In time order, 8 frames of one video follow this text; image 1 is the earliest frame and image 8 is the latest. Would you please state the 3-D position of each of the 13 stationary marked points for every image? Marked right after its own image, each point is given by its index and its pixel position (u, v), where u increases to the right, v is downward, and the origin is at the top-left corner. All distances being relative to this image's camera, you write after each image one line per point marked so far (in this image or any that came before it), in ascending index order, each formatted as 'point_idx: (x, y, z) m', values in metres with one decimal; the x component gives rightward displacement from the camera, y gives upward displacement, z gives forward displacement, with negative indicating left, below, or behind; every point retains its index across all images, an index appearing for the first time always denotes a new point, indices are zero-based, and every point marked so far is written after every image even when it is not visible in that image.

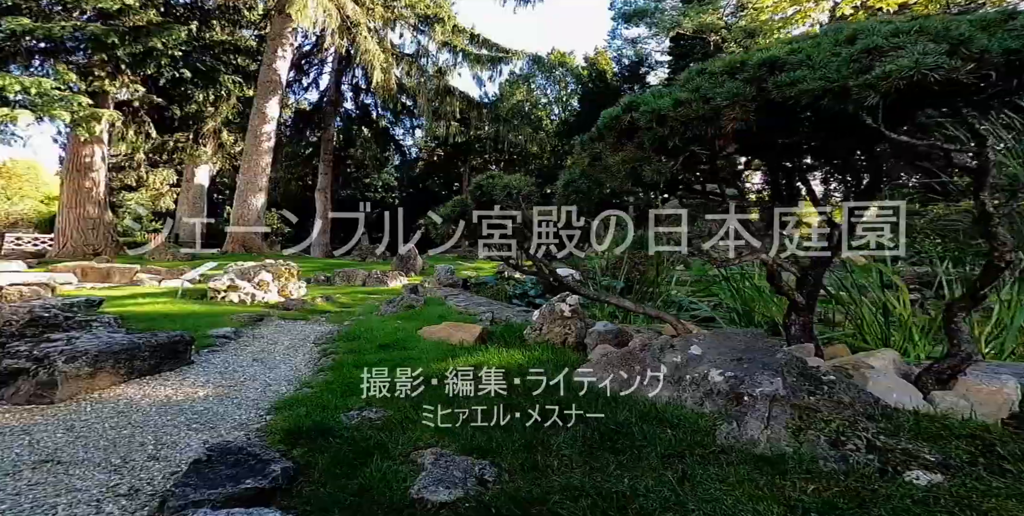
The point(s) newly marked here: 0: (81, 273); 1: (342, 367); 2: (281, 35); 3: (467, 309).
0: (-7.0, -0.2, +9.7) m
1: (-1.0, -0.7, +3.7) m
2: (-6.0, +5.7, +15.4) m
3: (-0.4, -0.5, +5.7) m
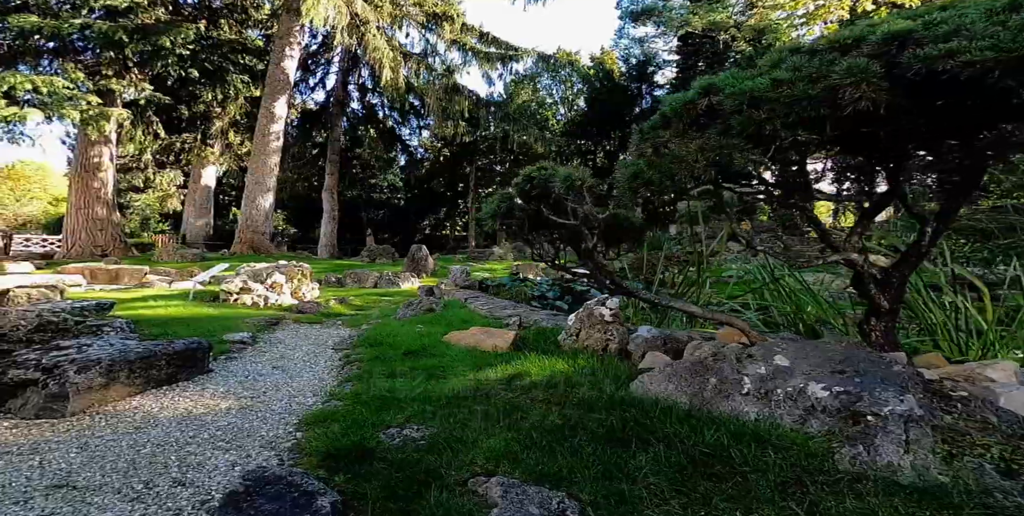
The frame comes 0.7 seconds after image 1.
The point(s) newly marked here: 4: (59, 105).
0: (-6.7, -0.3, +9.5) m
1: (-0.8, -0.7, +3.5) m
2: (-5.8, +5.7, +15.3) m
3: (-0.2, -0.5, +5.5) m
4: (-8.2, +2.7, +10.8) m
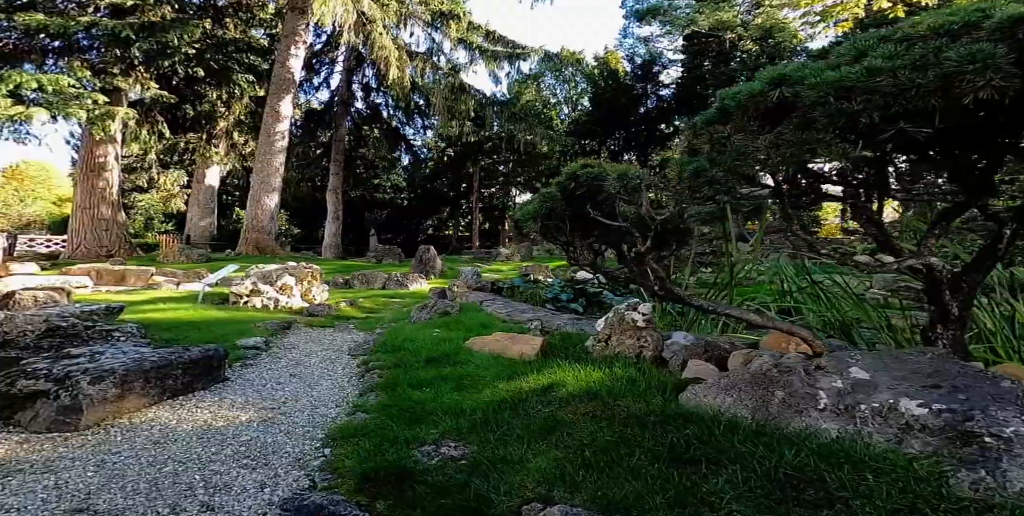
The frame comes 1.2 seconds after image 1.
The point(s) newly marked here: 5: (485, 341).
0: (-6.5, -0.3, +9.4) m
1: (-0.6, -0.7, +3.3) m
2: (-5.6, +5.7, +15.1) m
3: (0.0, -0.5, +5.3) m
4: (-8.0, +2.7, +10.7) m
5: (-0.2, -0.6, +4.1) m
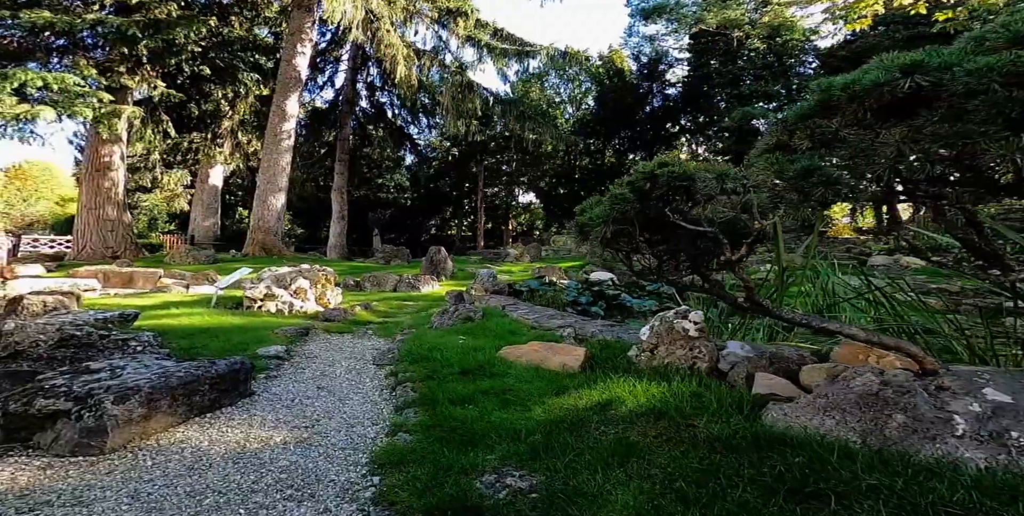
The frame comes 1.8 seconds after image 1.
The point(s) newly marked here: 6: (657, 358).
0: (-6.3, -0.3, +9.2) m
1: (-0.4, -0.7, +3.1) m
2: (-5.3, +5.7, +14.9) m
3: (+0.2, -0.6, +5.1) m
4: (-7.8, +2.7, +10.5) m
5: (+0.1, -0.6, +3.9) m
6: (+0.8, -0.6, +3.3) m
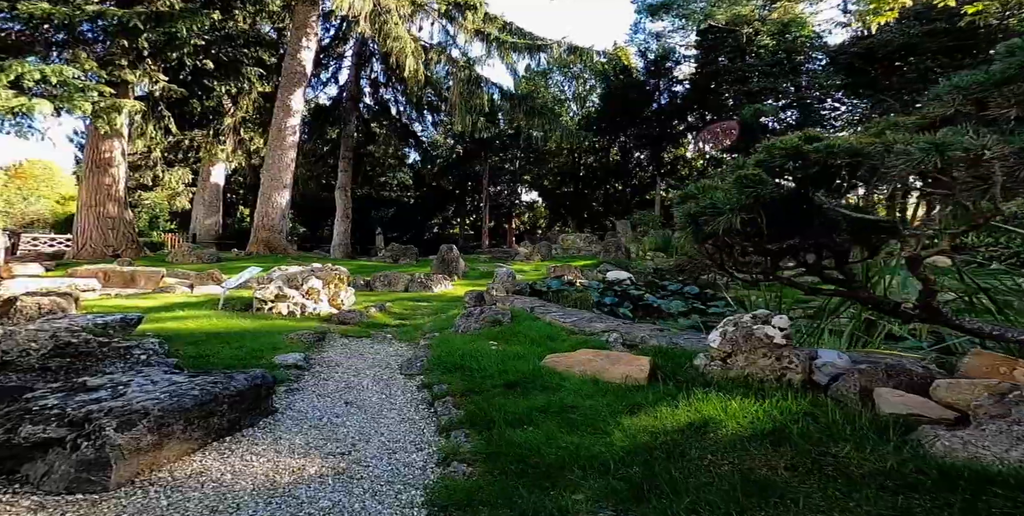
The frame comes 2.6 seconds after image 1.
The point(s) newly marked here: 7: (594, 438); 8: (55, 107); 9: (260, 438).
0: (-6.0, -0.3, +8.8) m
1: (-0.1, -0.7, +2.7) m
2: (-5.0, +5.7, +14.5) m
3: (+0.5, -0.5, +4.7) m
4: (-7.5, +2.7, +10.1) m
5: (+0.3, -0.6, +3.5) m
6: (+1.1, -0.5, +2.9) m
7: (+0.3, -0.7, +2.3) m
8: (-7.6, +2.5, +10.0) m
9: (-1.0, -0.7, +2.4) m
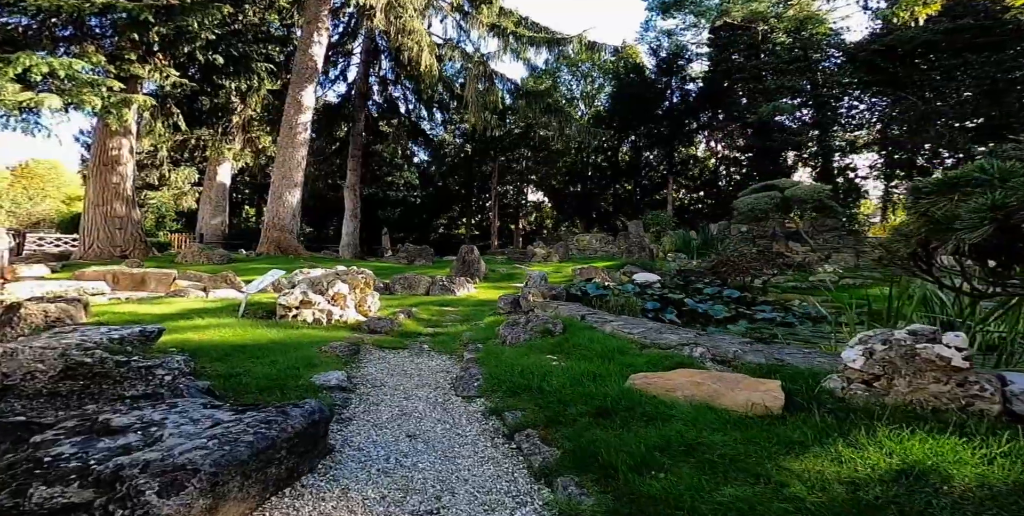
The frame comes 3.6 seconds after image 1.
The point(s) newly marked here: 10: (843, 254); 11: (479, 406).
0: (-5.5, -0.3, +8.3) m
1: (+0.3, -0.8, +2.2) m
2: (-4.5, +5.7, +14.0) m
3: (+0.9, -0.6, +4.2) m
4: (-7.0, +2.7, +9.6) m
5: (+0.8, -0.6, +3.0) m
6: (+1.5, -0.6, +2.4) m
7: (+0.7, -0.7, +1.8) m
8: (-7.2, +2.5, +9.5) m
9: (-0.6, -0.8, +1.9) m
10: (+8.6, +0.1, +15.7) m
11: (-0.2, -0.8, +3.3) m
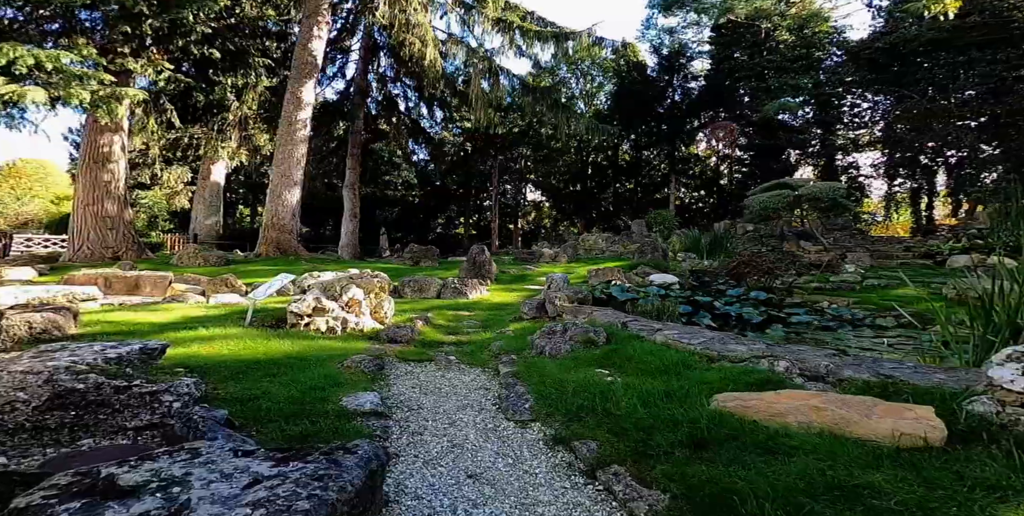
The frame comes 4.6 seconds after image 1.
0: (-5.3, -0.3, +7.8) m
1: (+0.6, -0.8, +1.8) m
2: (-4.4, +5.6, +13.5) m
3: (+1.2, -0.6, +3.7) m
4: (-6.8, +2.7, +9.1) m
5: (+1.1, -0.6, +2.5) m
6: (+1.8, -0.6, +2.0) m
7: (+1.0, -0.7, +1.3) m
8: (-6.9, +2.5, +9.0) m
9: (-0.3, -0.8, +1.5) m
10: (+8.8, +0.1, +15.3) m
11: (+0.1, -0.8, +2.9) m
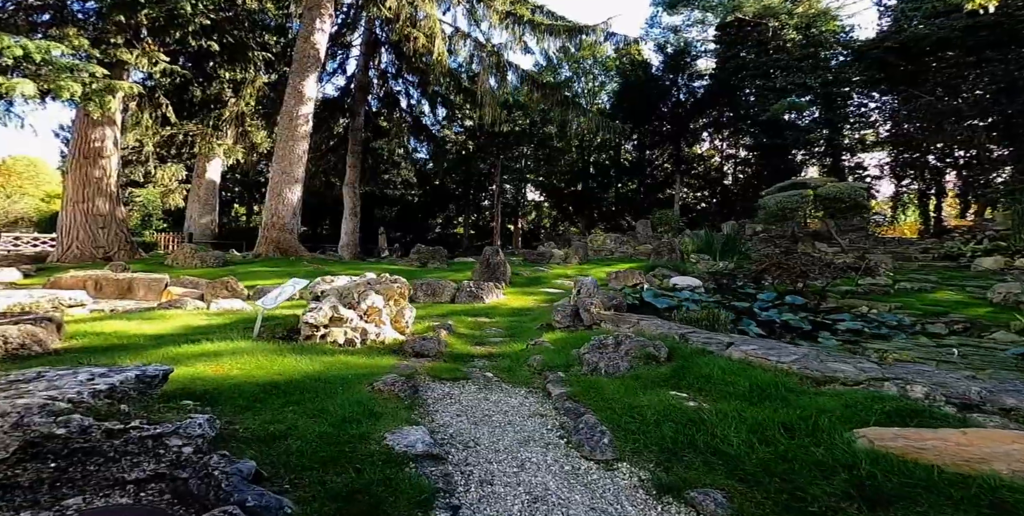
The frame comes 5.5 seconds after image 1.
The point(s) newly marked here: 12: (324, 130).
0: (-5.0, -0.4, +7.2) m
1: (+1.0, -0.8, +1.2) m
2: (-4.1, +5.6, +12.9) m
3: (+1.6, -0.6, +3.2) m
4: (-6.5, +2.6, +8.5) m
5: (+1.4, -0.7, +2.0) m
6: (+2.2, -0.6, +1.4) m
7: (+1.4, -0.8, +0.8) m
8: (-6.6, +2.4, +8.4) m
9: (+0.1, -0.8, +0.9) m
10: (+9.1, +0.1, +14.9) m
11: (+0.5, -0.9, +2.3) m
12: (-5.9, +4.1, +19.0) m
